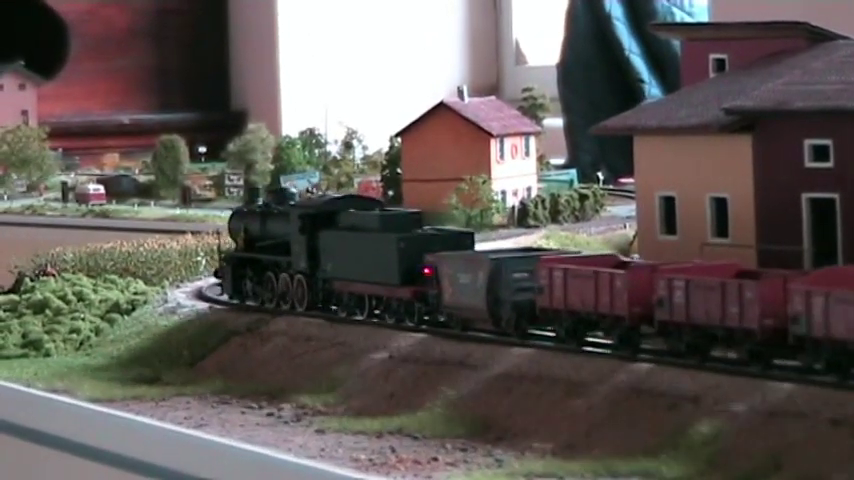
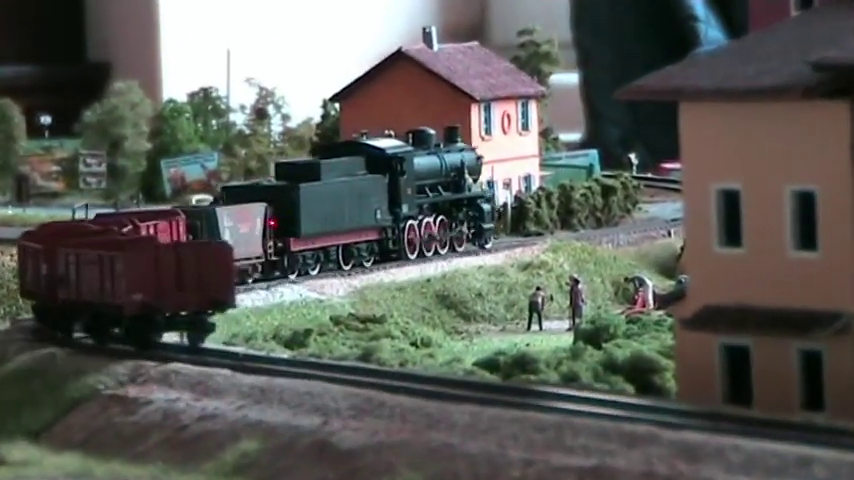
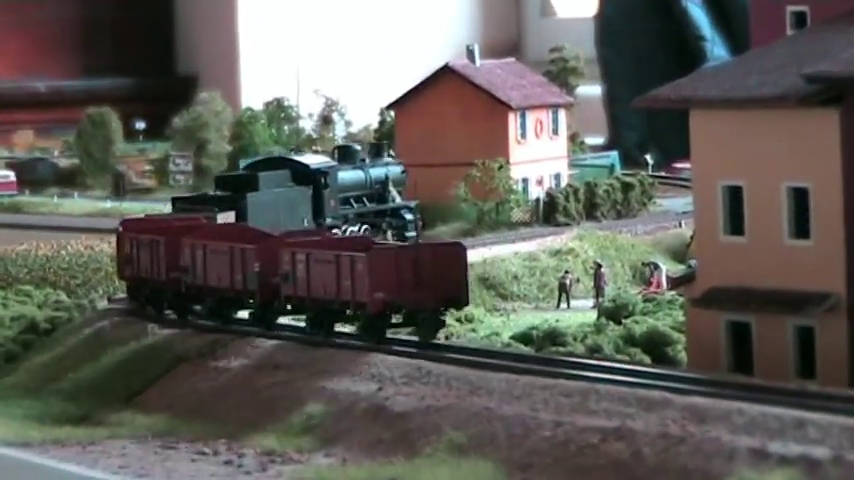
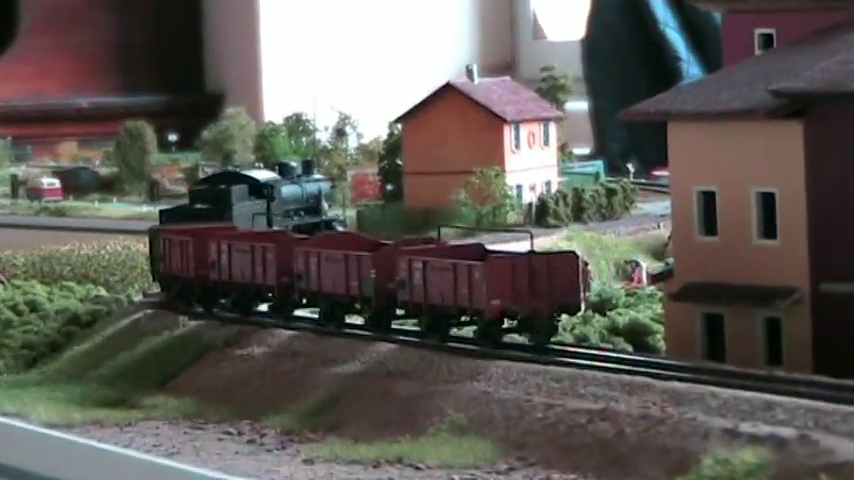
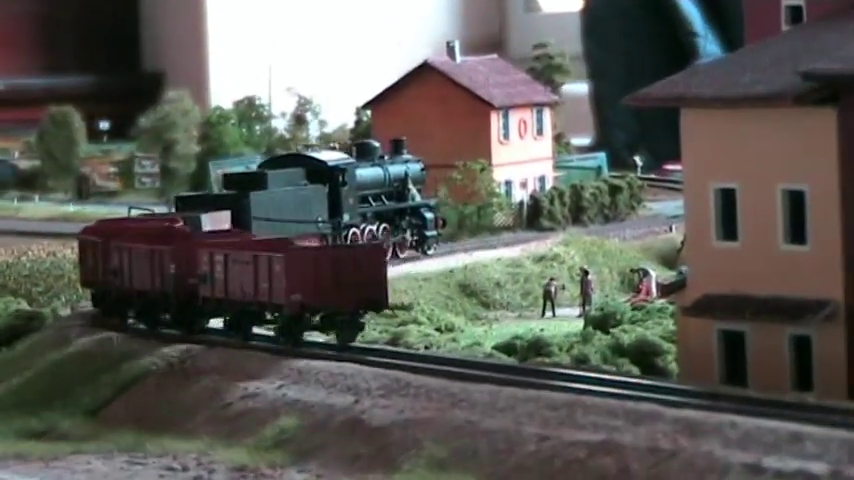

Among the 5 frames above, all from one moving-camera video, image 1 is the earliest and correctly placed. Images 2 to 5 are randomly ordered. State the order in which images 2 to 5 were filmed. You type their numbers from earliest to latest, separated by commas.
4, 3, 5, 2
